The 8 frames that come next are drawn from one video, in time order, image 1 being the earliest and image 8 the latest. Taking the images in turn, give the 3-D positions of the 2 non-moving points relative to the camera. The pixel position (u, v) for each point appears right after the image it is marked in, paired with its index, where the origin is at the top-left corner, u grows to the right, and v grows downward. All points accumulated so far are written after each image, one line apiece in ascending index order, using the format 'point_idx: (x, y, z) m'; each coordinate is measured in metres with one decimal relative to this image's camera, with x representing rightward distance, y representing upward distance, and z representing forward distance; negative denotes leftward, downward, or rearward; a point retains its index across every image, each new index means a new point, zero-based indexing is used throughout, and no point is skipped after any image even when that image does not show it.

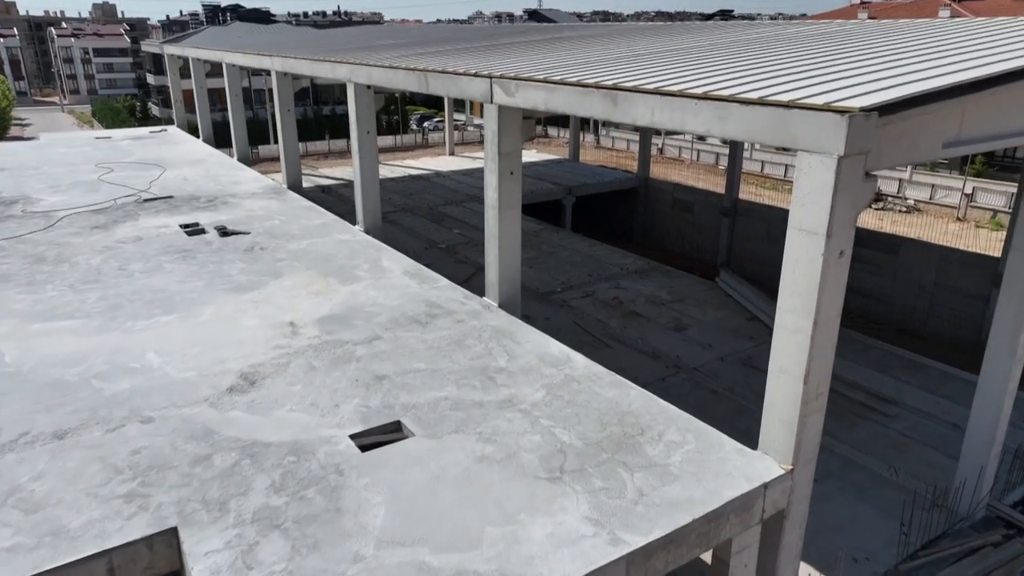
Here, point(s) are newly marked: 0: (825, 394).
0: (+2.1, -0.7, +4.7) m
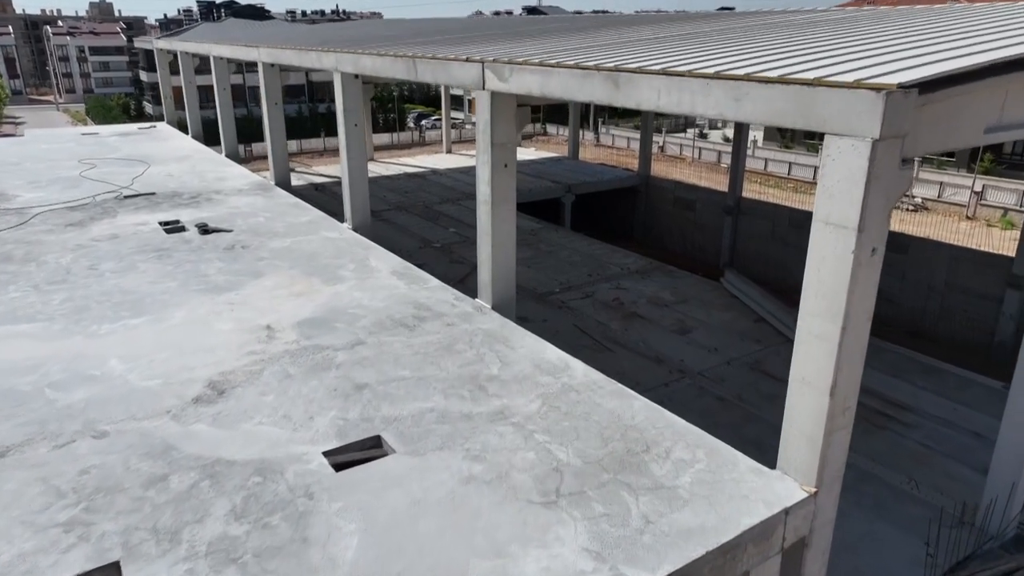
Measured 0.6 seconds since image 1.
0: (+2.0, -0.7, +4.2) m
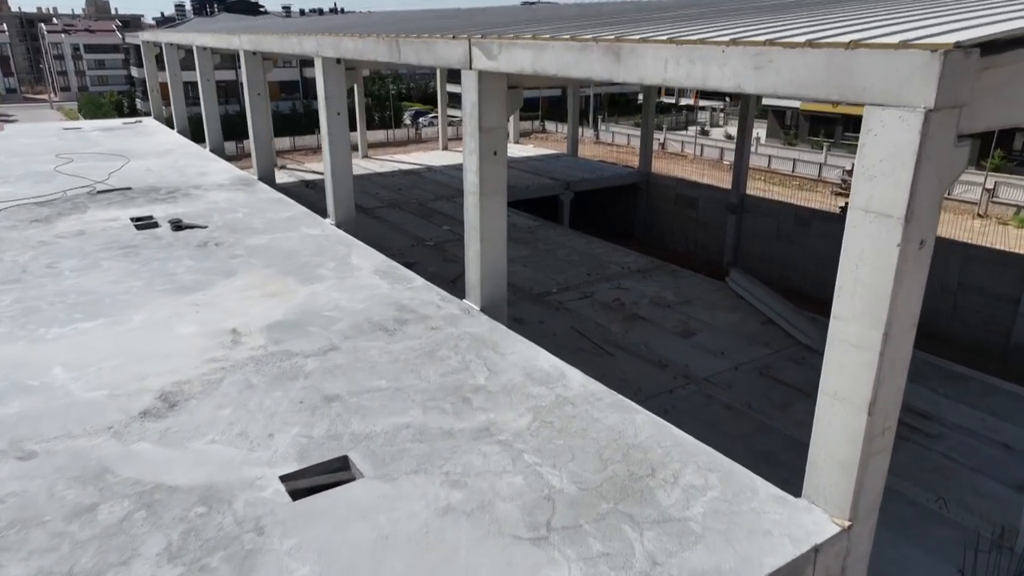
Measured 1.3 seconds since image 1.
0: (+2.0, -0.7, +3.6) m
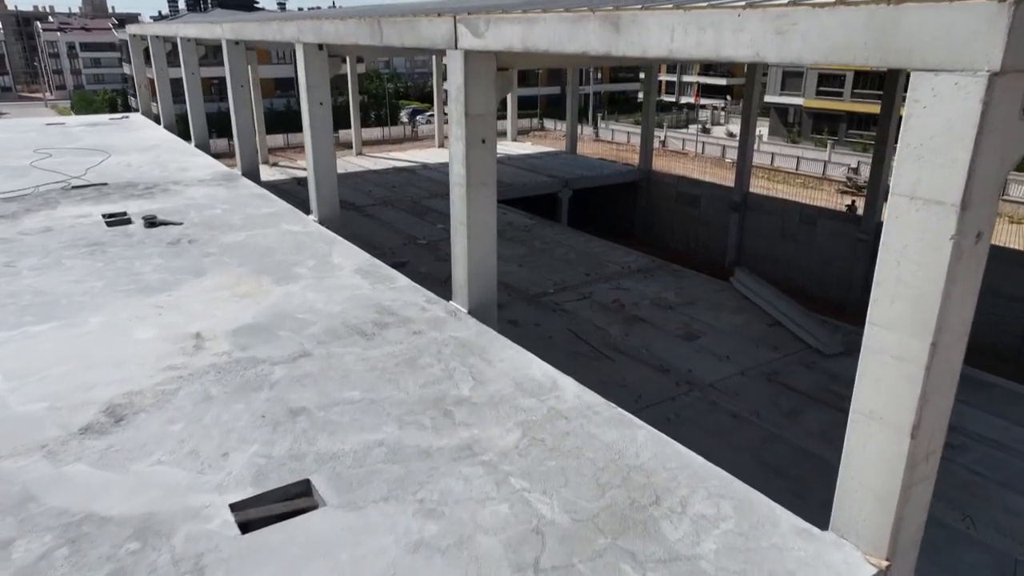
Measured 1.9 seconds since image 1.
0: (+1.9, -0.7, +3.1) m
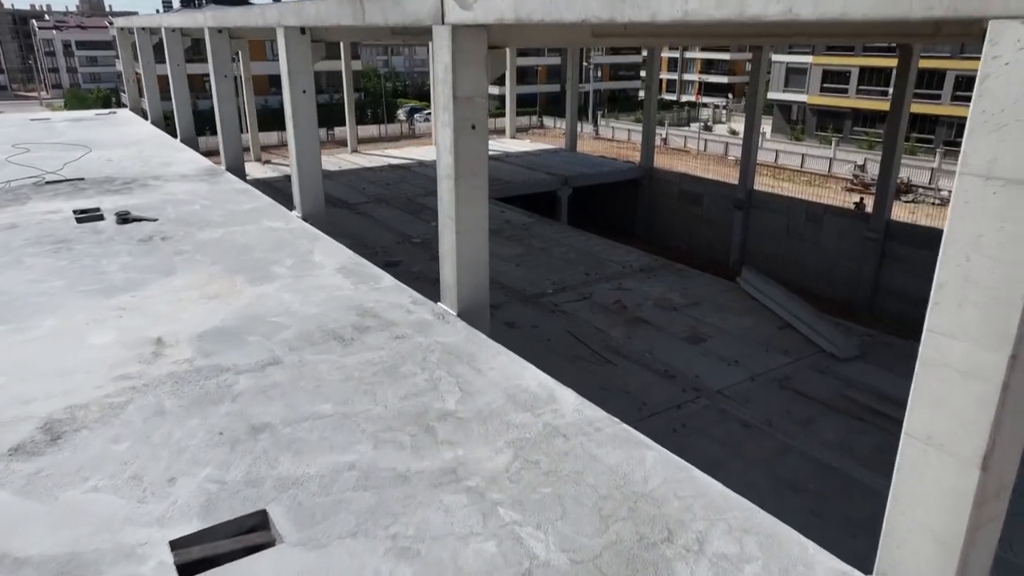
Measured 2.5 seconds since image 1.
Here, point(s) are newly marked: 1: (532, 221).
0: (+1.8, -0.7, +2.6) m
1: (+0.4, +1.4, +15.1) m
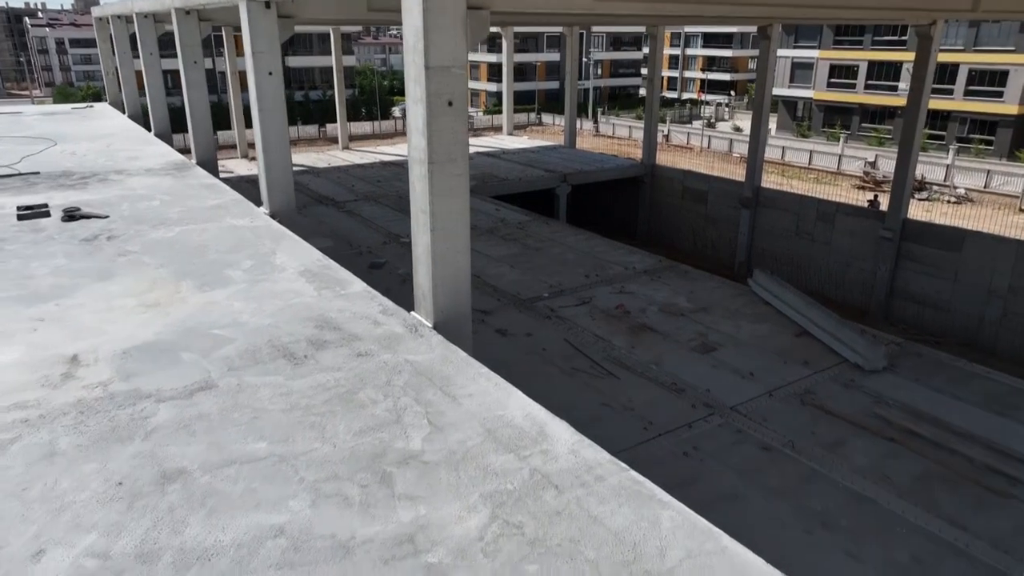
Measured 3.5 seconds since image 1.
0: (+1.7, -0.8, +1.8) m
1: (+0.3, +1.4, +14.3) m
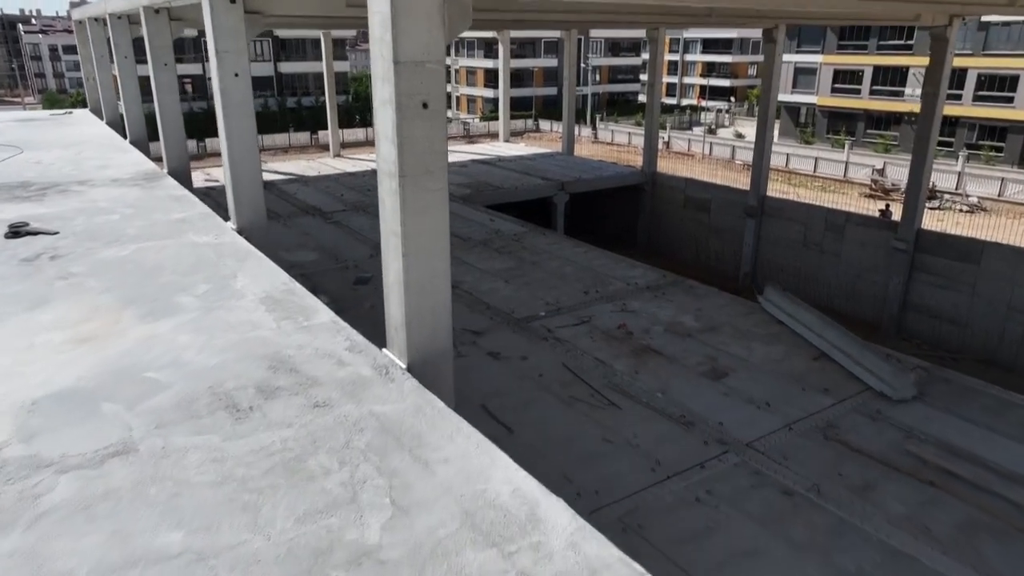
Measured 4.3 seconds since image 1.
0: (+1.7, -0.9, +1.1) m
1: (+0.2, +1.1, +13.6) m
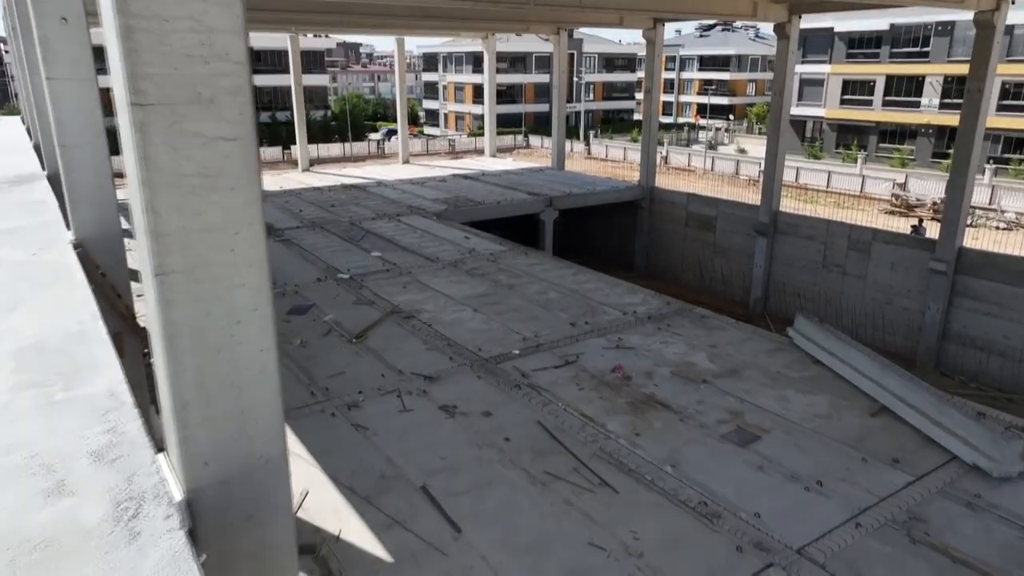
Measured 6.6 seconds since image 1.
0: (+1.4, -1.0, -0.9) m
1: (-0.1, +0.6, +11.6) m
